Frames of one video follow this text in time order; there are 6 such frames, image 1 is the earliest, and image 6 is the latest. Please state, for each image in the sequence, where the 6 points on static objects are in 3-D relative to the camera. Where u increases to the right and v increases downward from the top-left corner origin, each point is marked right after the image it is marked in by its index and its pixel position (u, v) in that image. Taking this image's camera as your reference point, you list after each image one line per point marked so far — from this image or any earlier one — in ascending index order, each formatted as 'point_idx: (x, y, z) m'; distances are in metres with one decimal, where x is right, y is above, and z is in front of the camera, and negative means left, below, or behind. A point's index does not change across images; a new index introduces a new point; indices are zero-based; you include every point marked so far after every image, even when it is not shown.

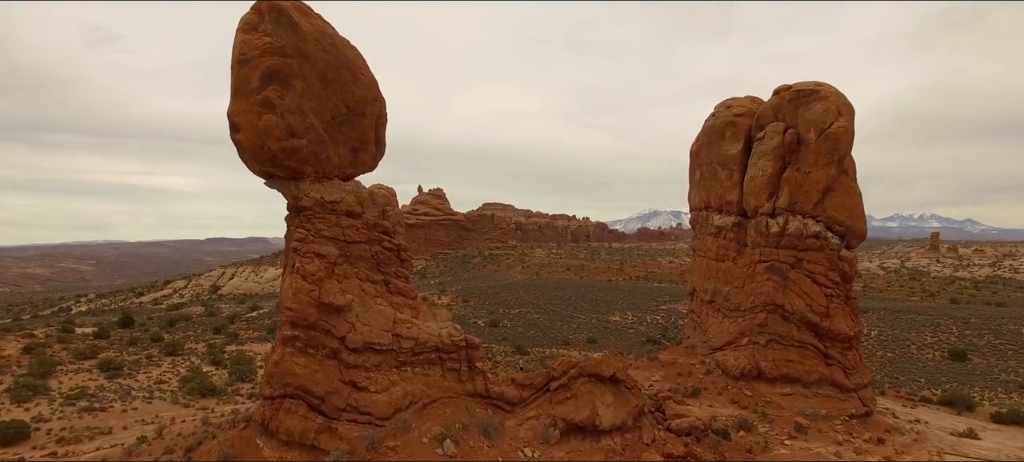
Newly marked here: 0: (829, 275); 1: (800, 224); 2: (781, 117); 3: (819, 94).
0: (+7.6, -1.1, +12.5) m
1: (+6.9, +0.2, +12.5) m
2: (+6.8, +2.9, +13.3) m
3: (+7.4, +3.3, +12.6) m
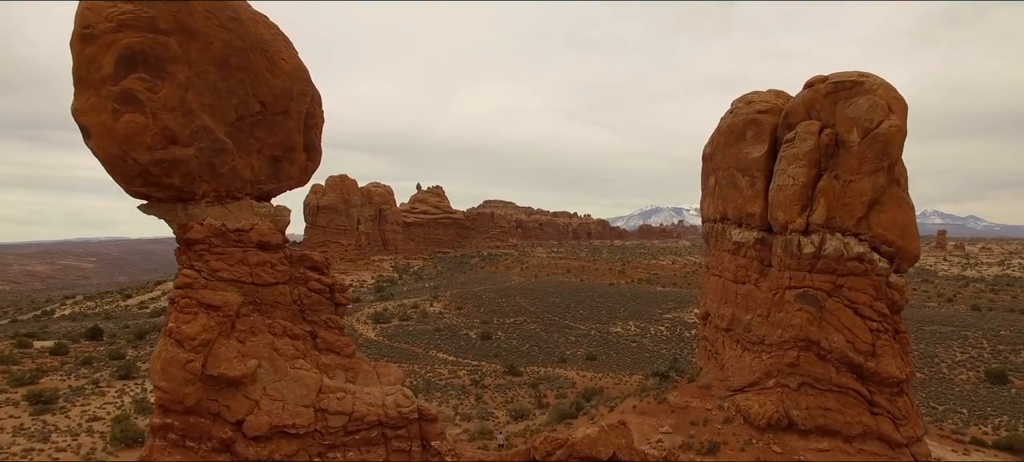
0: (+7.2, -1.5, +10.3) m
1: (+6.5, -0.2, +10.4) m
2: (+6.4, +2.5, +11.1) m
3: (+7.0, +2.9, +10.4) m
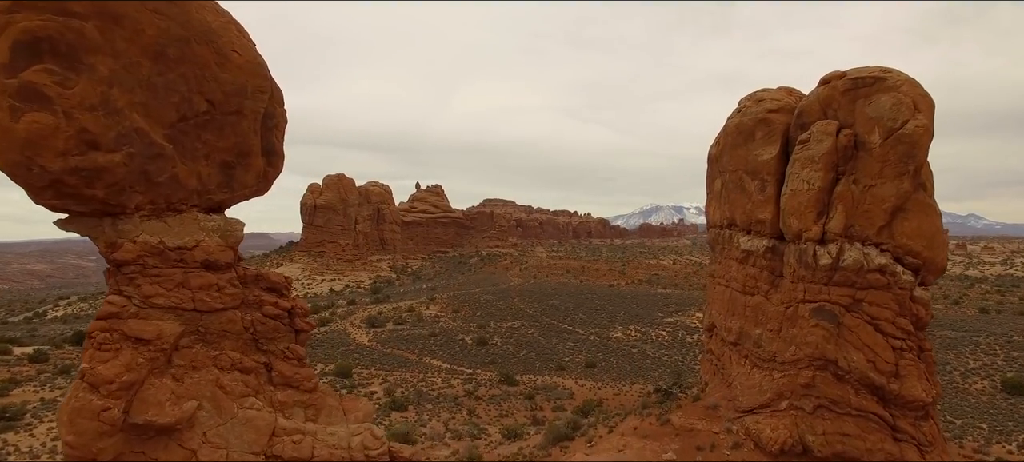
0: (+7.0, -1.6, +9.5) m
1: (+6.3, -0.4, +9.5) m
2: (+6.2, +2.3, +10.3) m
3: (+6.8, +2.7, +9.6) m
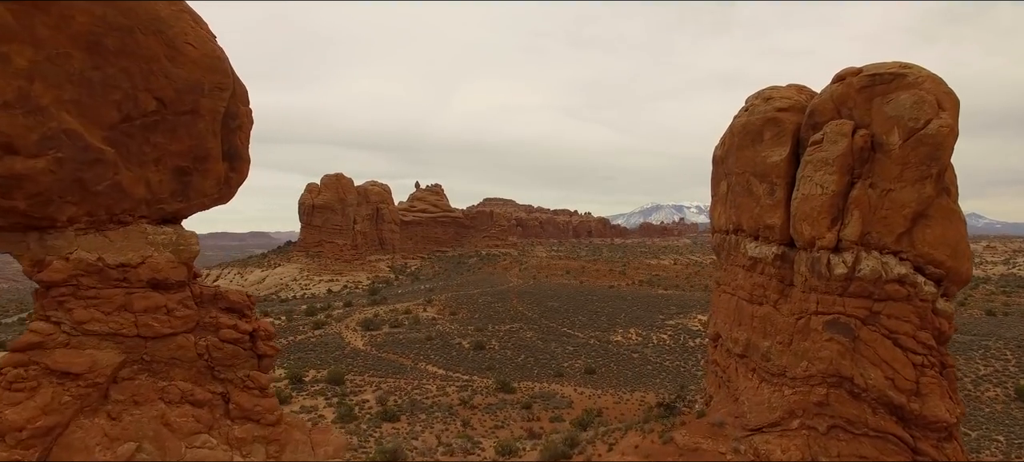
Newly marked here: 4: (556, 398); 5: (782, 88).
0: (+6.9, -1.8, +8.8) m
1: (+6.2, -0.6, +8.9) m
2: (+6.1, +2.2, +9.6) m
3: (+6.7, +2.6, +8.9) m
4: (+1.6, -6.2, +19.5) m
5: (+5.9, +3.1, +11.4) m
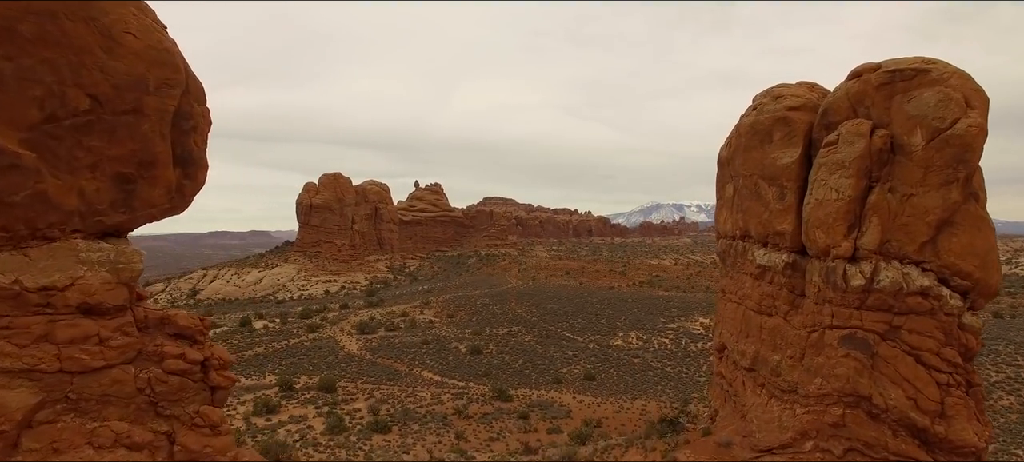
0: (+6.7, -1.9, +8.2) m
1: (+6.1, -0.7, +8.2) m
2: (+6.0, +2.0, +9.0) m
3: (+6.6, +2.4, +8.3) m
4: (+1.5, -6.3, +18.8) m
5: (+5.8, +3.0, +10.8) m
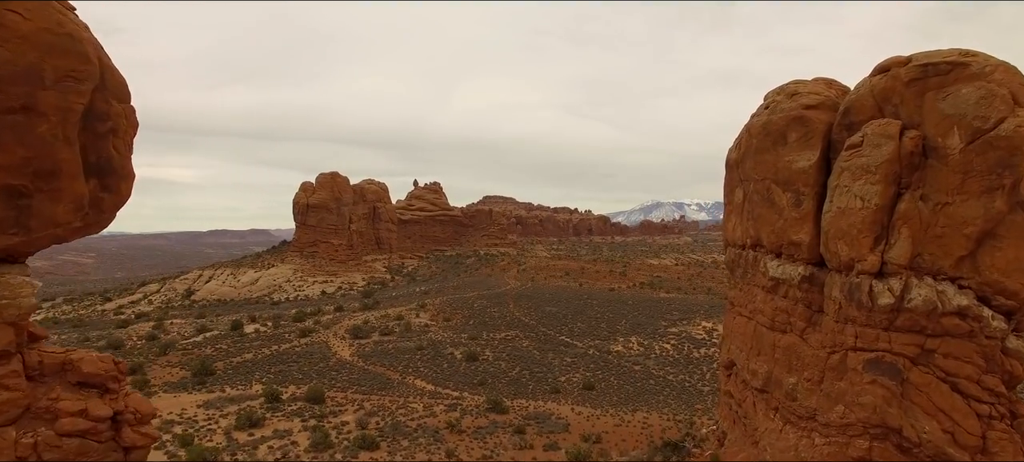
0: (+6.6, -2.1, +7.3) m
1: (+5.9, -0.9, +7.4) m
2: (+5.8, +1.9, +8.1) m
3: (+6.4, +2.3, +7.4) m
4: (+1.4, -6.5, +18.0) m
5: (+5.6, +2.8, +9.9) m
